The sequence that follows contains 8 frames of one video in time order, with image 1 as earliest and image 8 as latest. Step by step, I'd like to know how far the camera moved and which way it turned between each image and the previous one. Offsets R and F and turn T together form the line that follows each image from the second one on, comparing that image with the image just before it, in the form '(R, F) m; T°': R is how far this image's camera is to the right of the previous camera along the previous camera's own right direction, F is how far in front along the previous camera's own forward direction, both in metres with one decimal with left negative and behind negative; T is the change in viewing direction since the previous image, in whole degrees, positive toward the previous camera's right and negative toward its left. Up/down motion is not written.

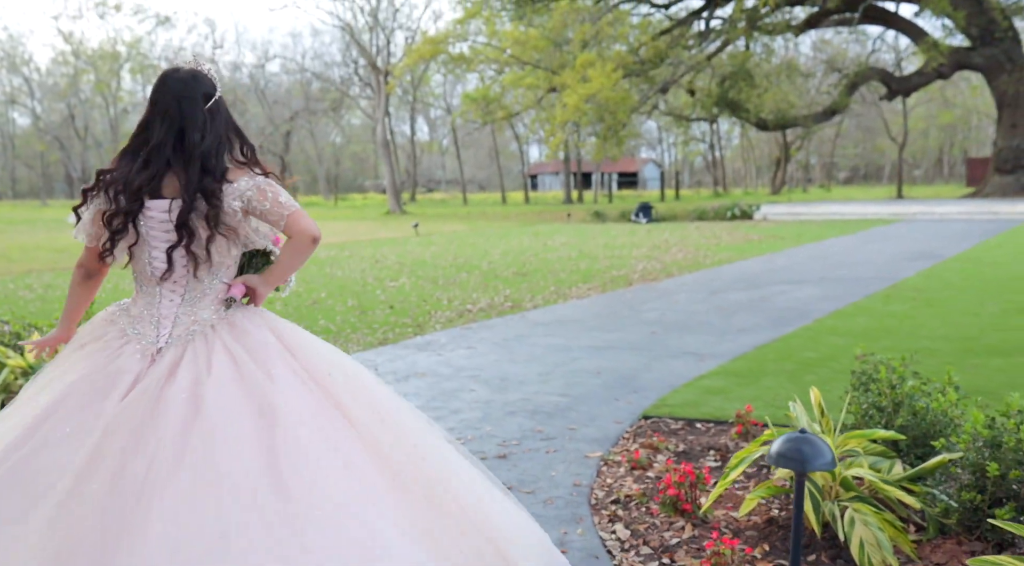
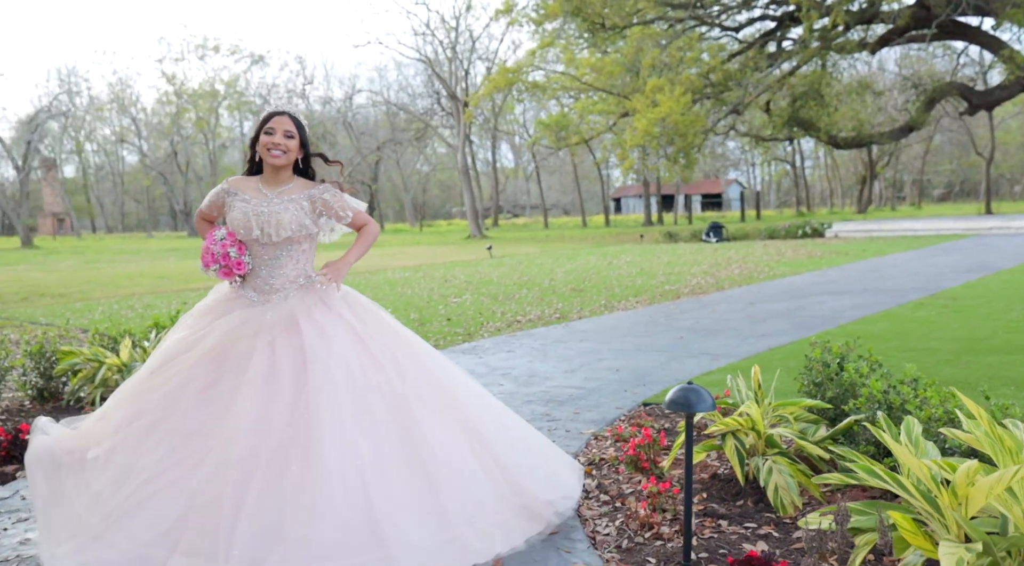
(+0.5, -0.5) m; -6°
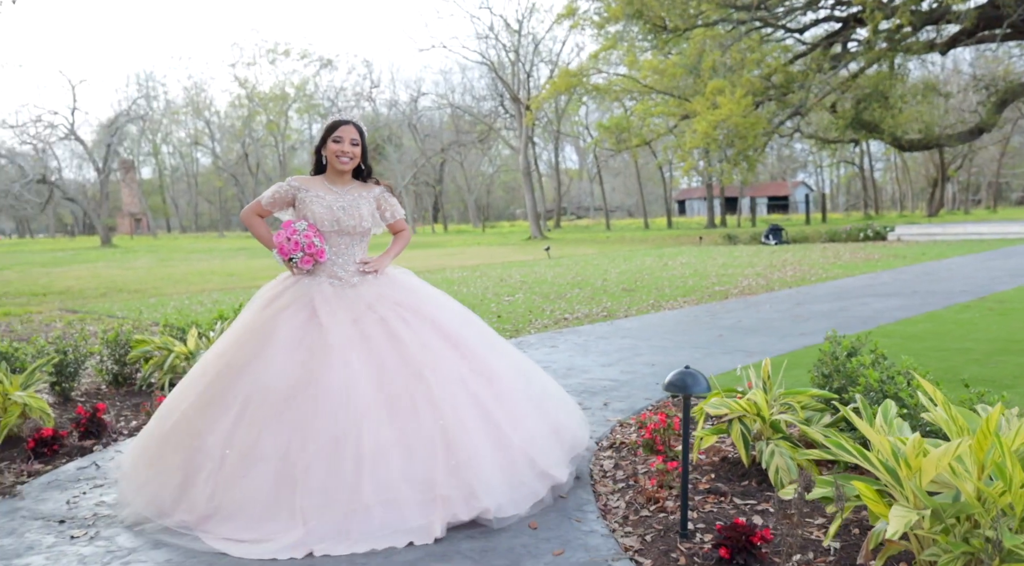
(+0.2, -0.3) m; -4°
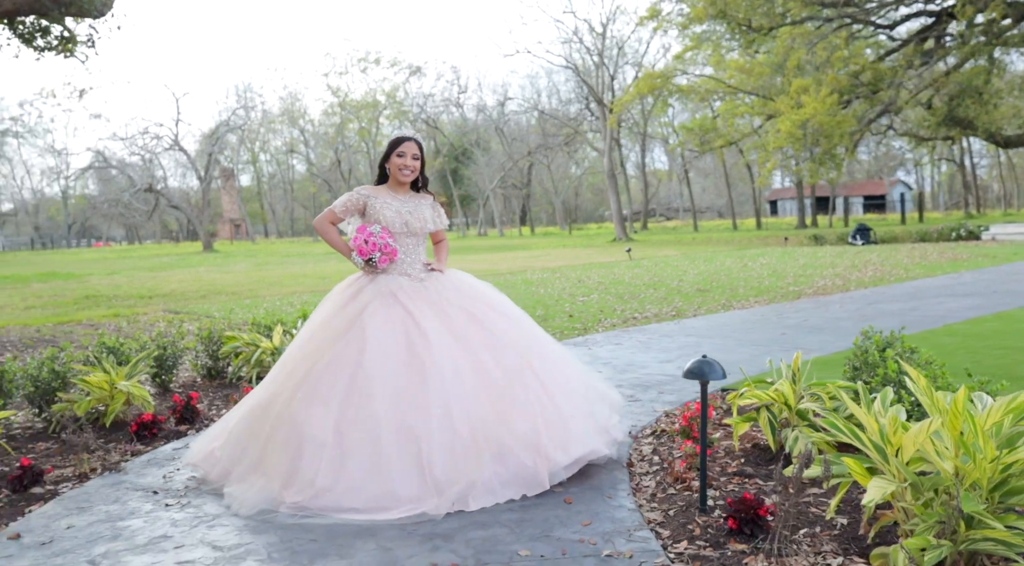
(+0.2, -0.3) m; -6°
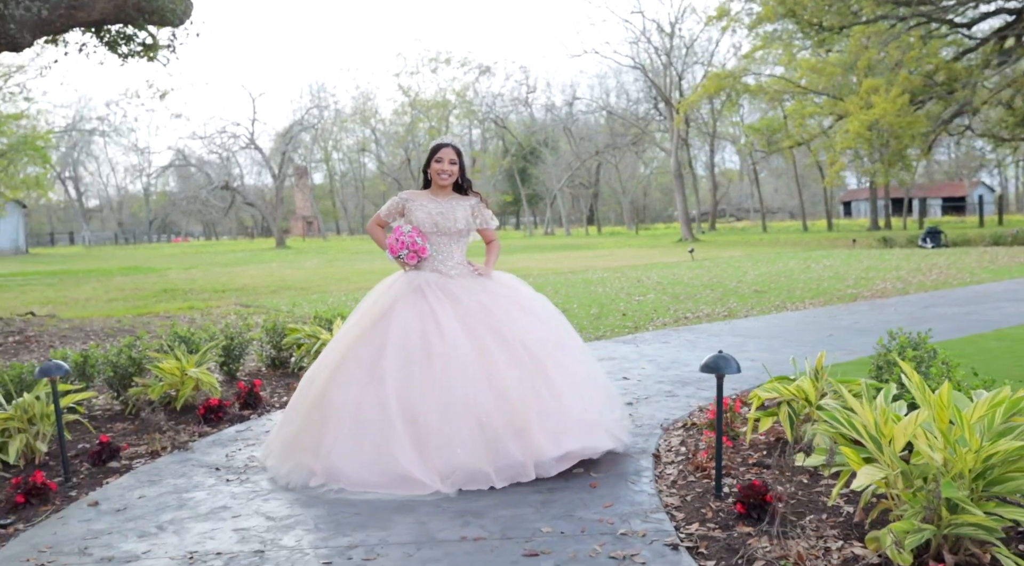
(+0.1, -0.2) m; -5°
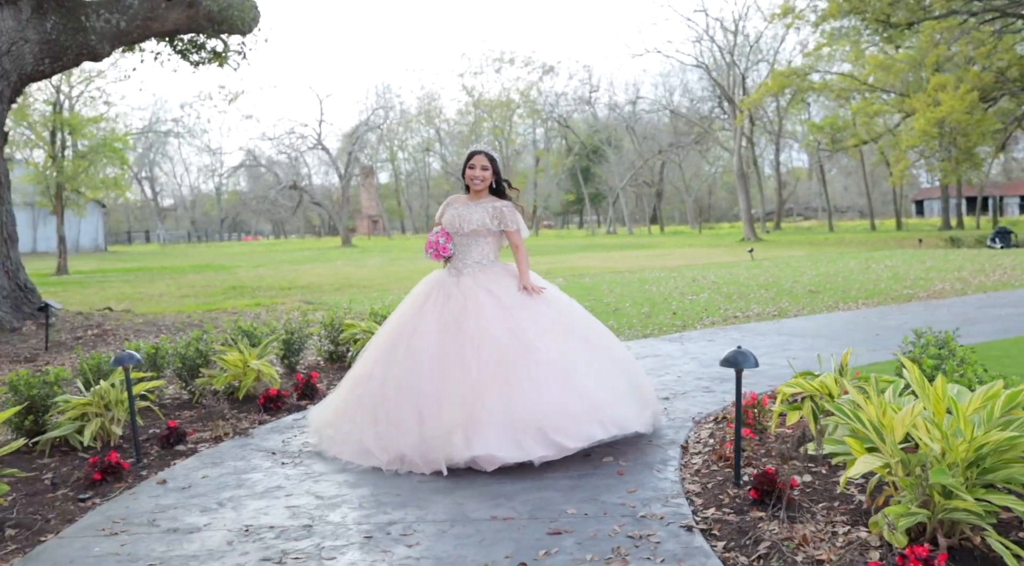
(+0.1, -0.2) m; -4°
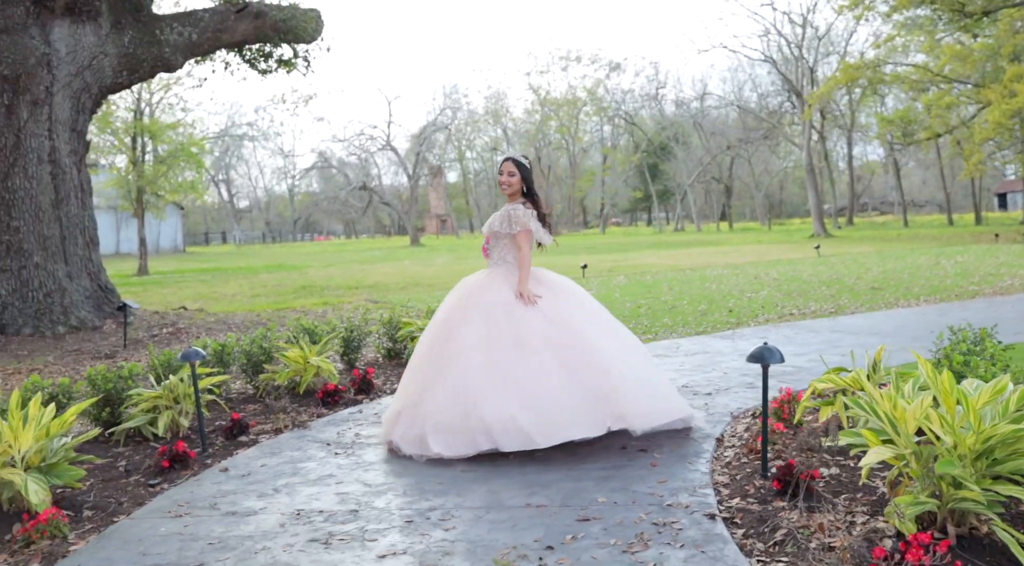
(+0.1, -0.1) m; -5°
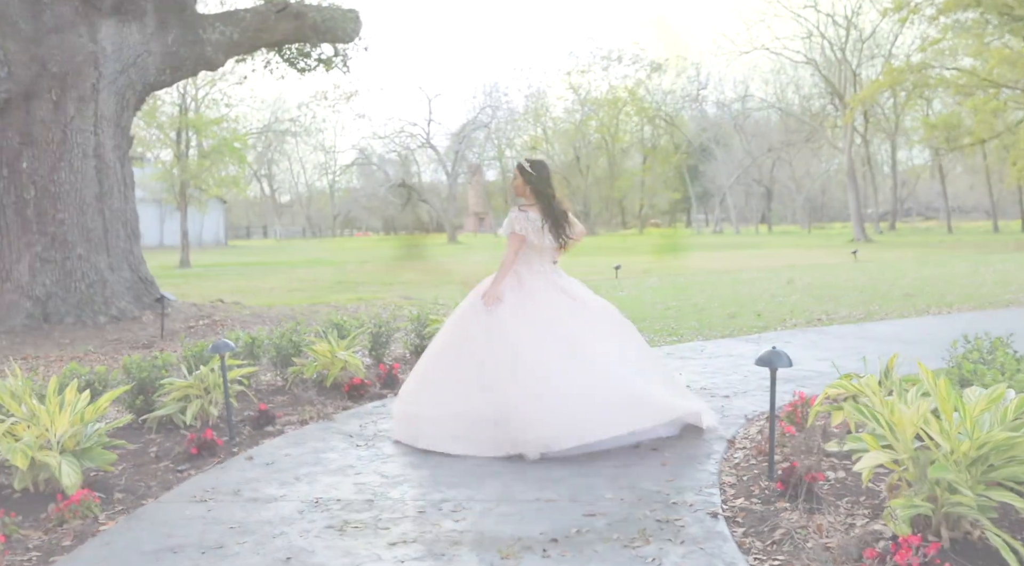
(+0.1, -0.1) m; -2°
